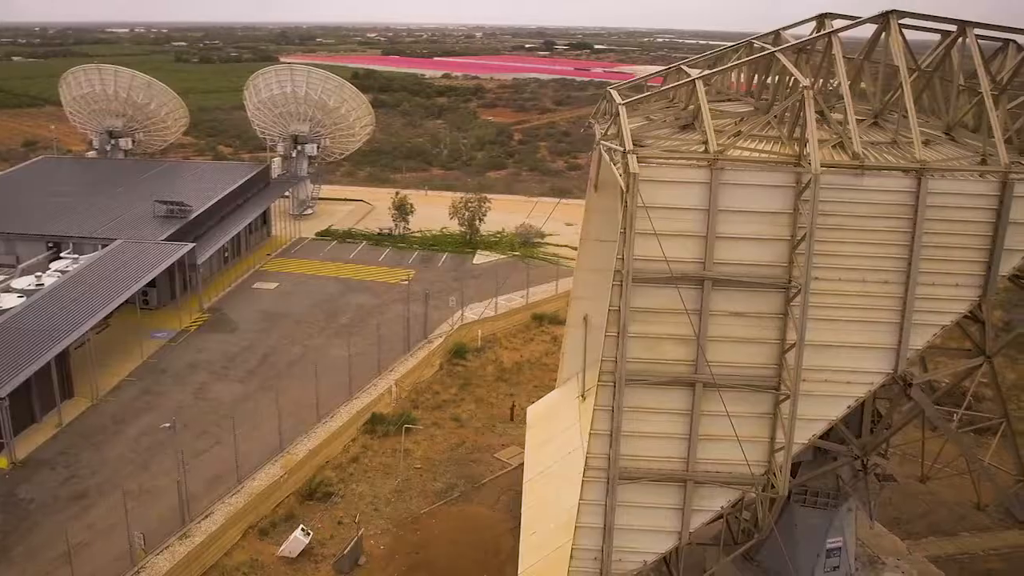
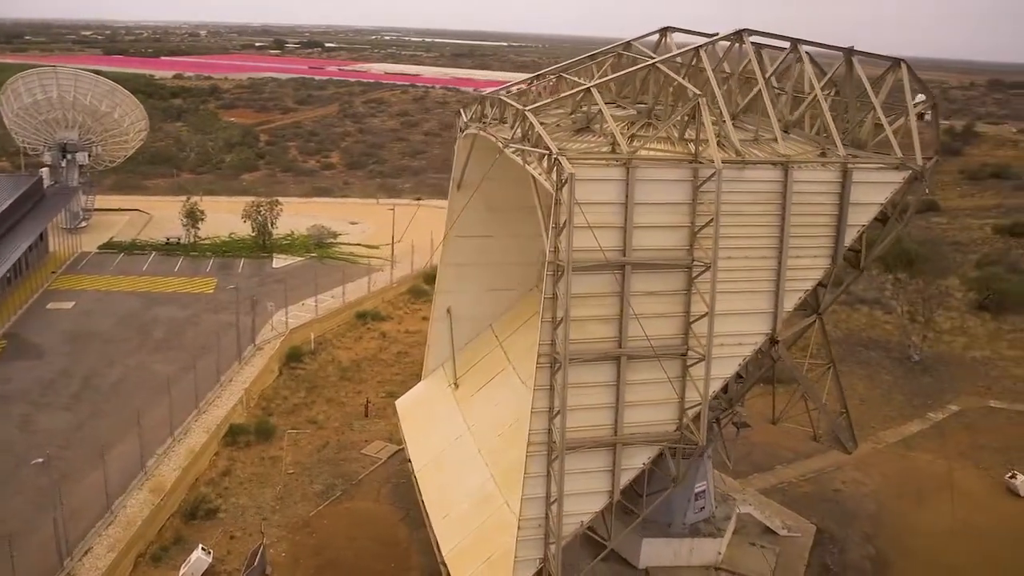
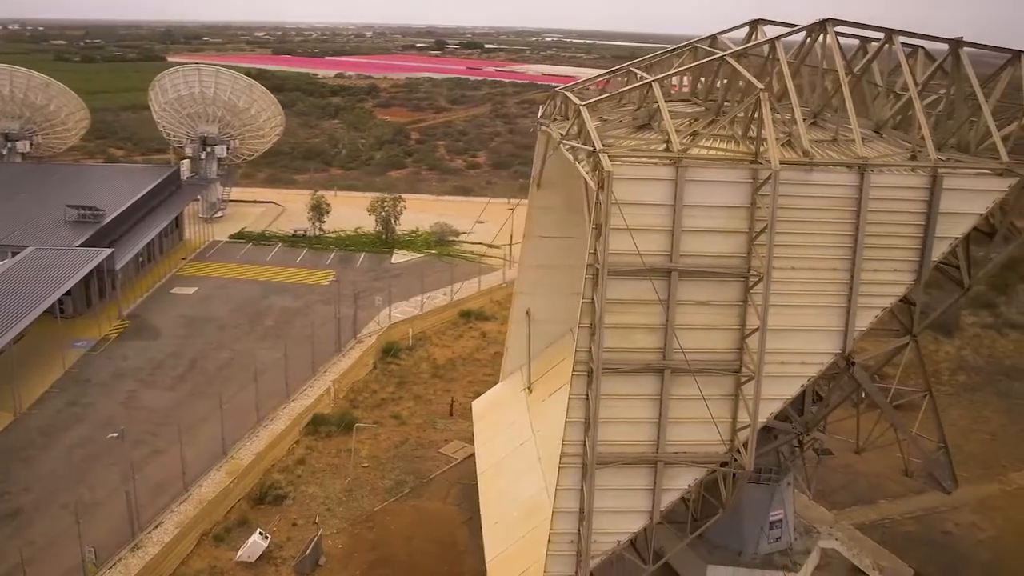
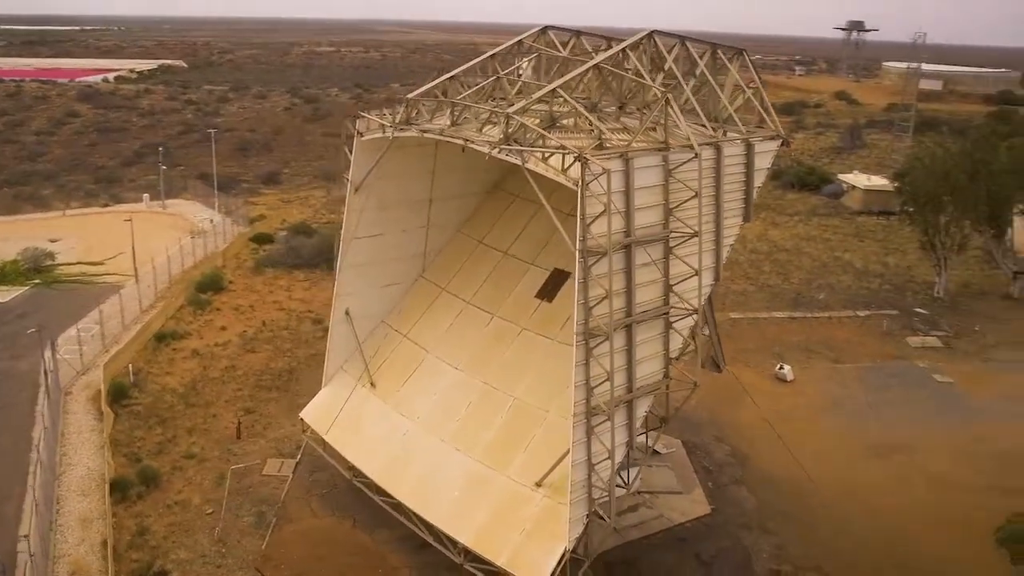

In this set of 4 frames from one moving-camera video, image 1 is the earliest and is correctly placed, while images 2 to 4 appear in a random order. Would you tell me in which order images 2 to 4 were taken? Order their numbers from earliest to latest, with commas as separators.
3, 2, 4
